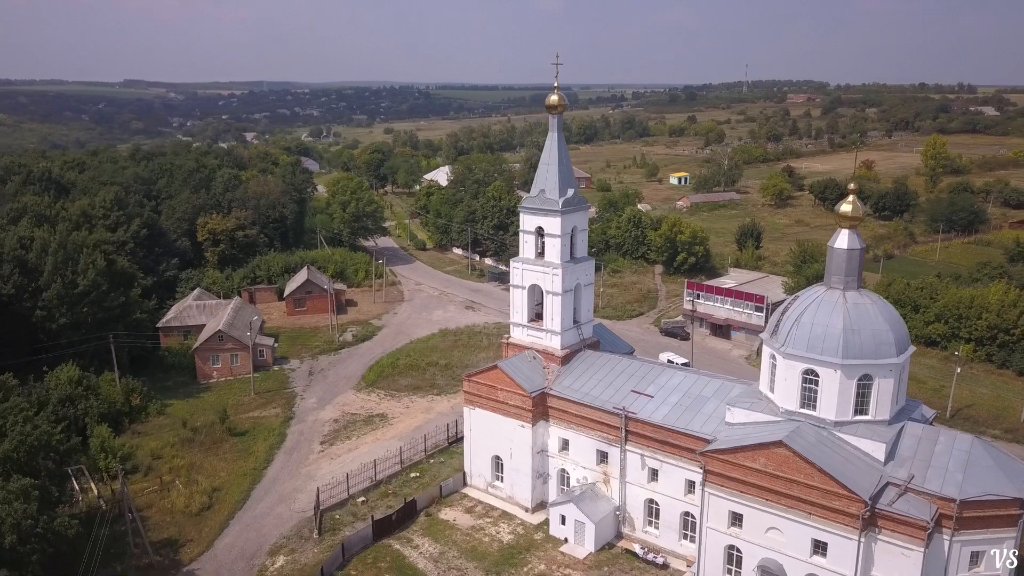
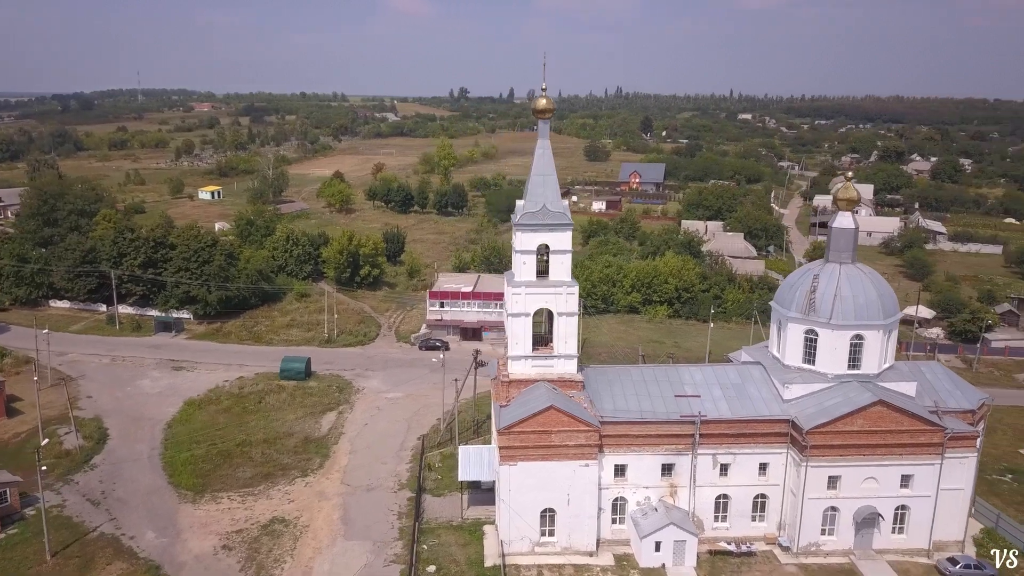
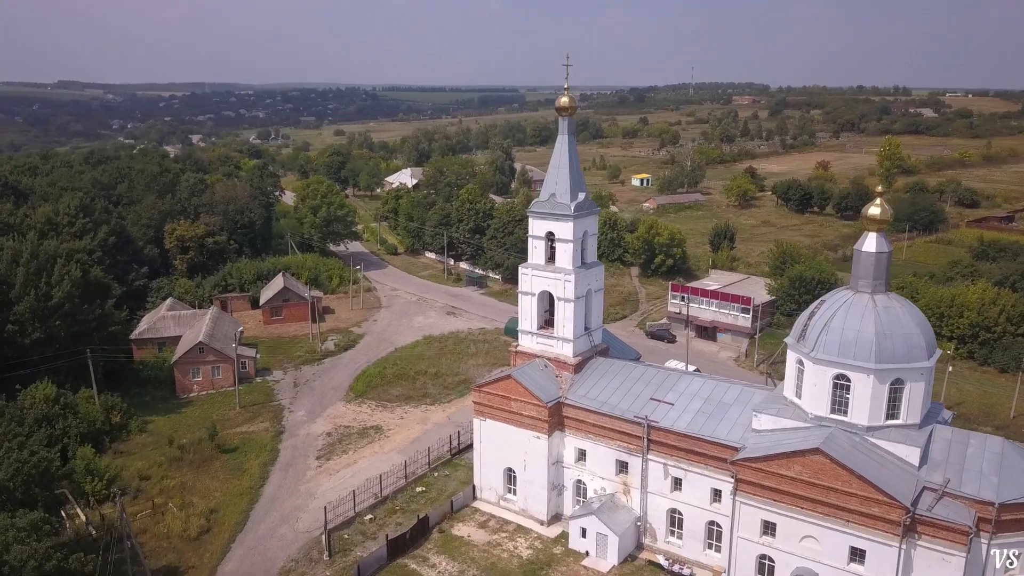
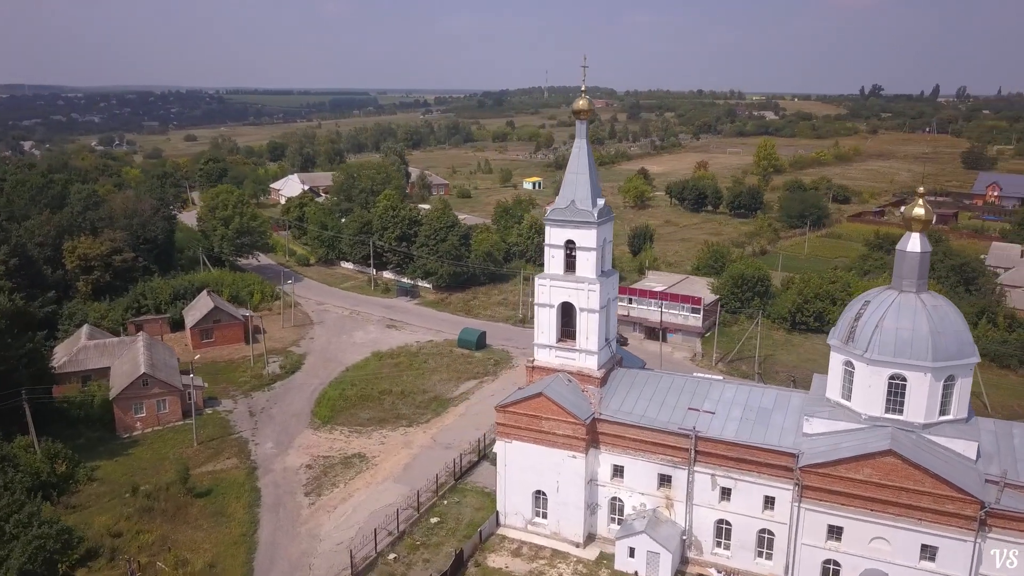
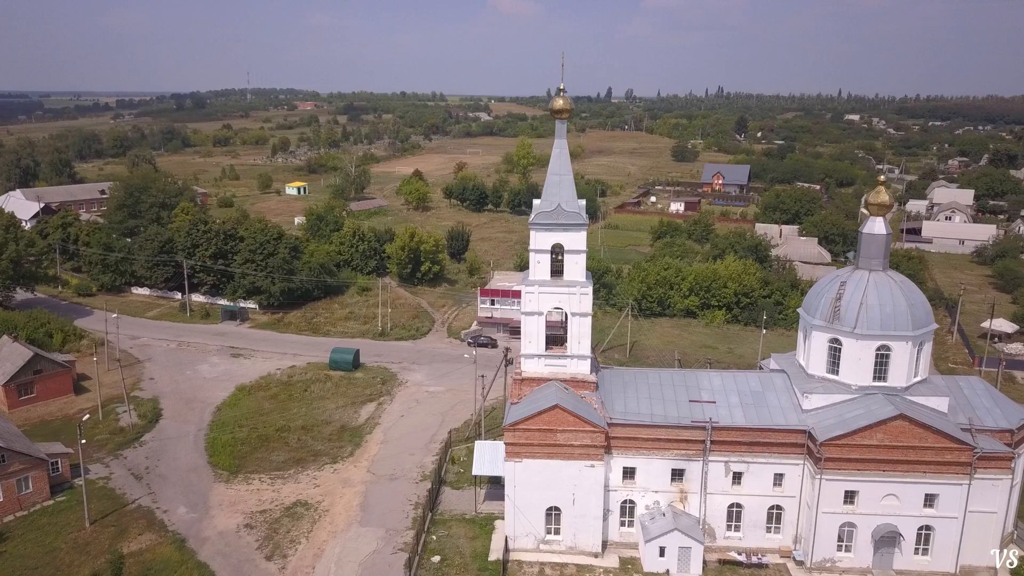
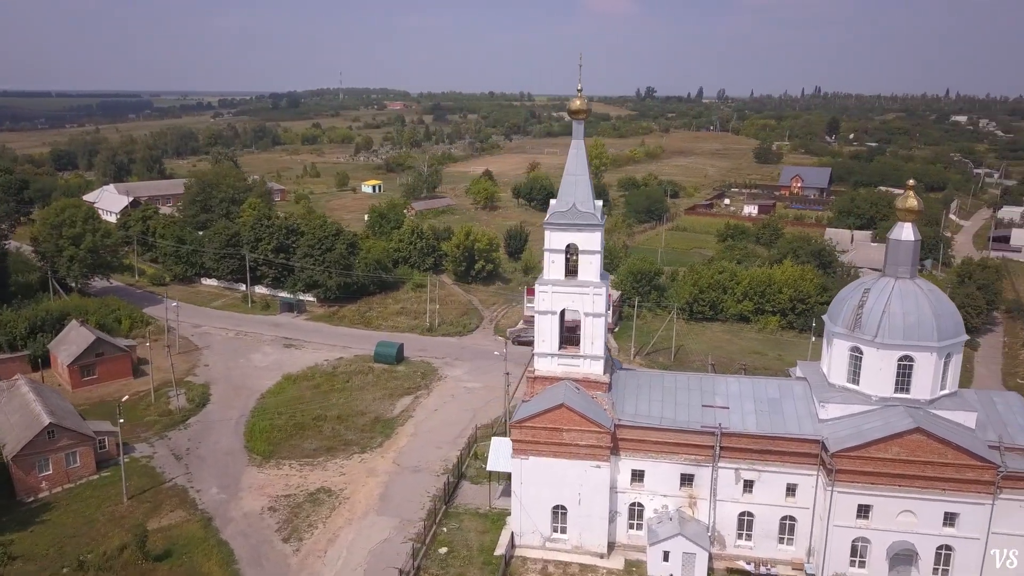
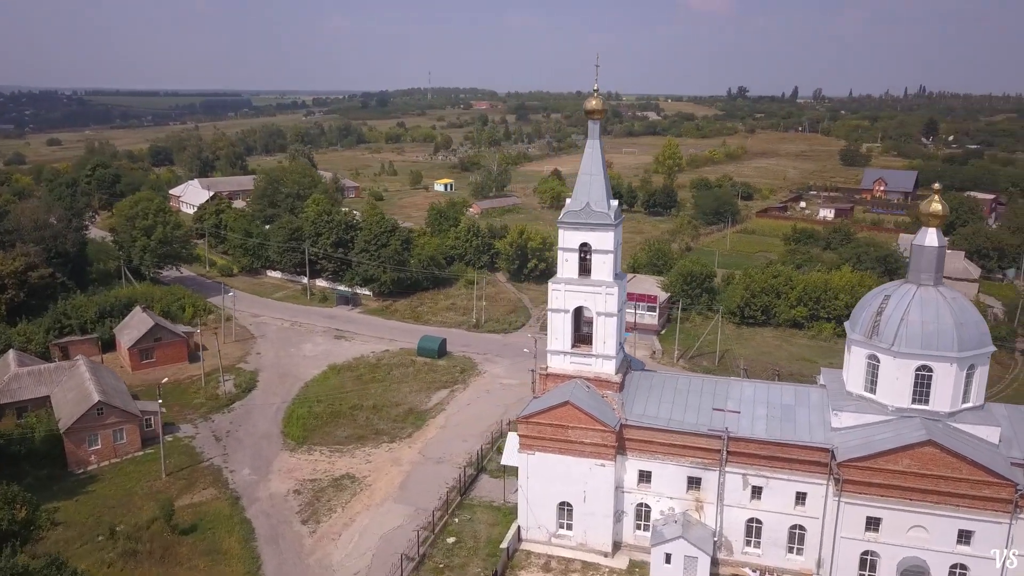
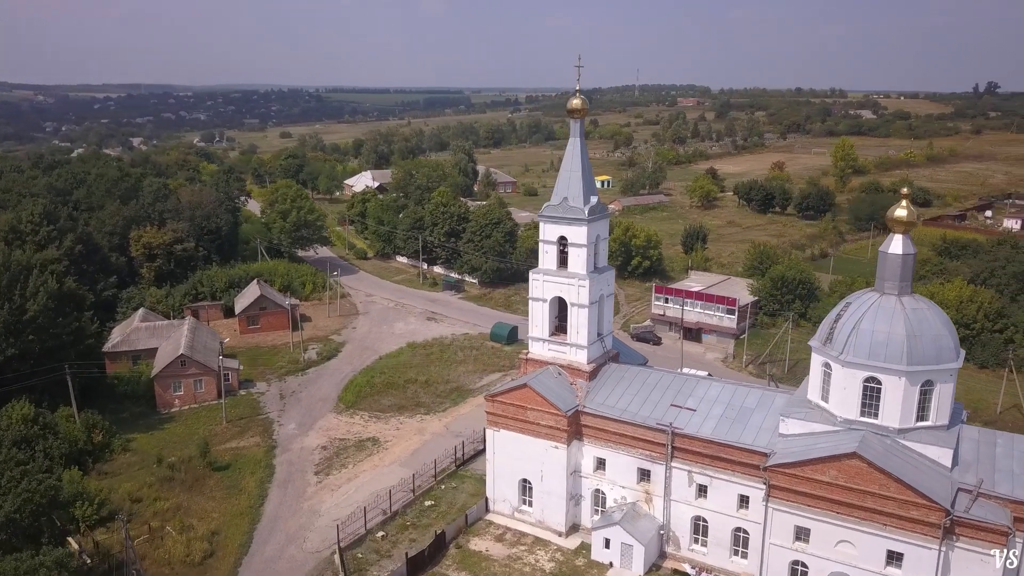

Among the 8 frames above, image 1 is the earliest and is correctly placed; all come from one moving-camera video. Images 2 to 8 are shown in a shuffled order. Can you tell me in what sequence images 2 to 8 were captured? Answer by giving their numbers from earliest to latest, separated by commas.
3, 8, 4, 7, 6, 5, 2
